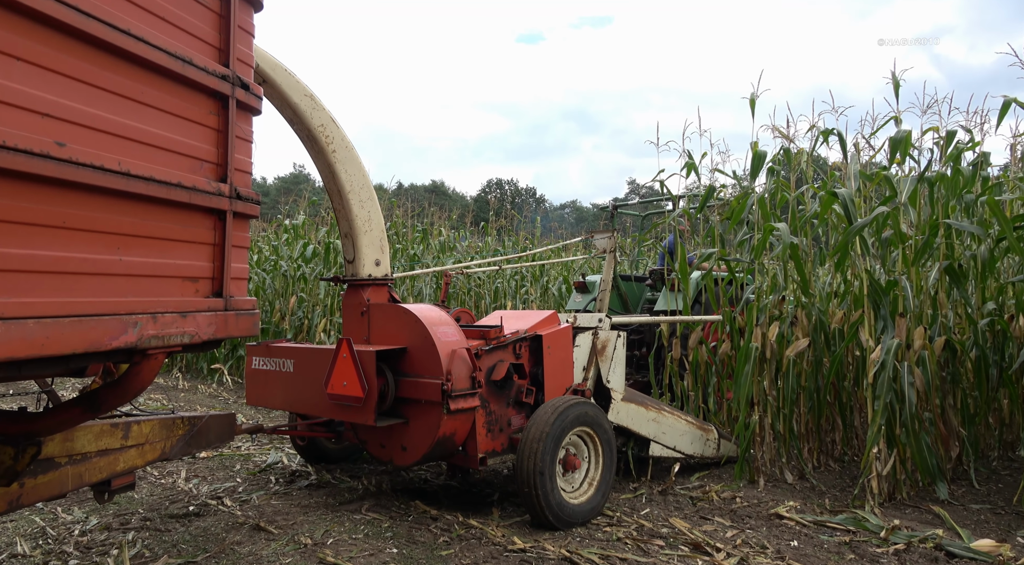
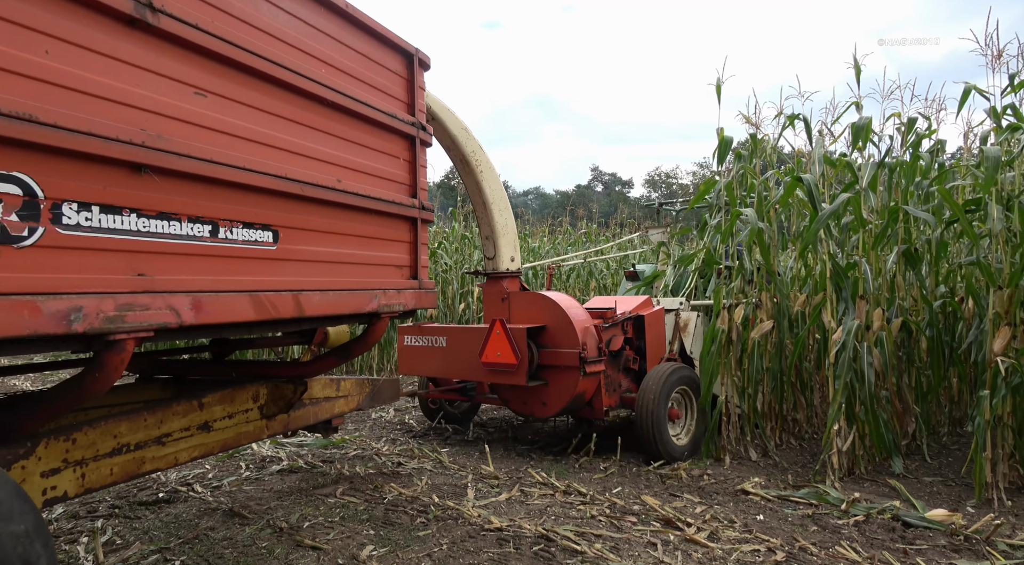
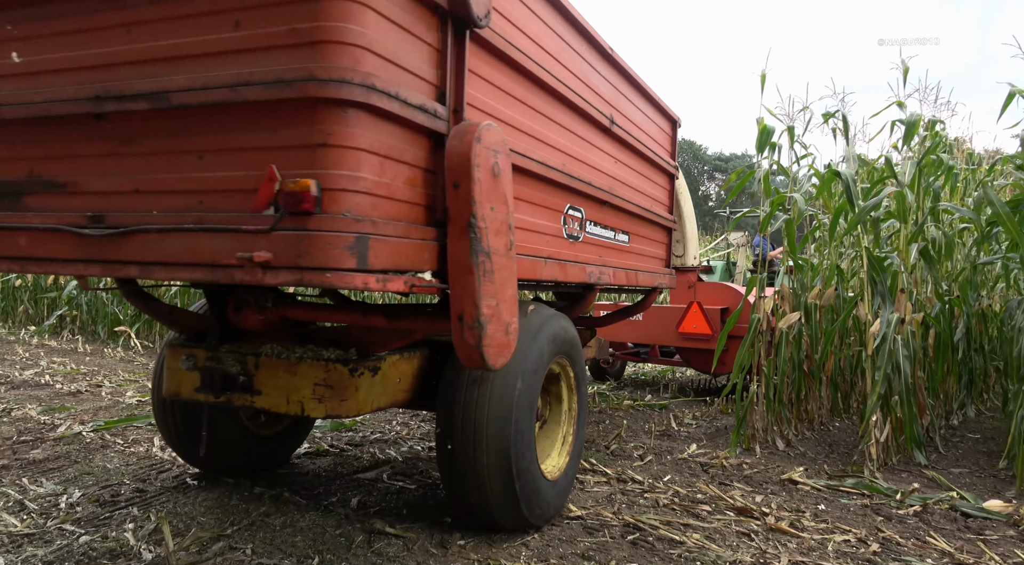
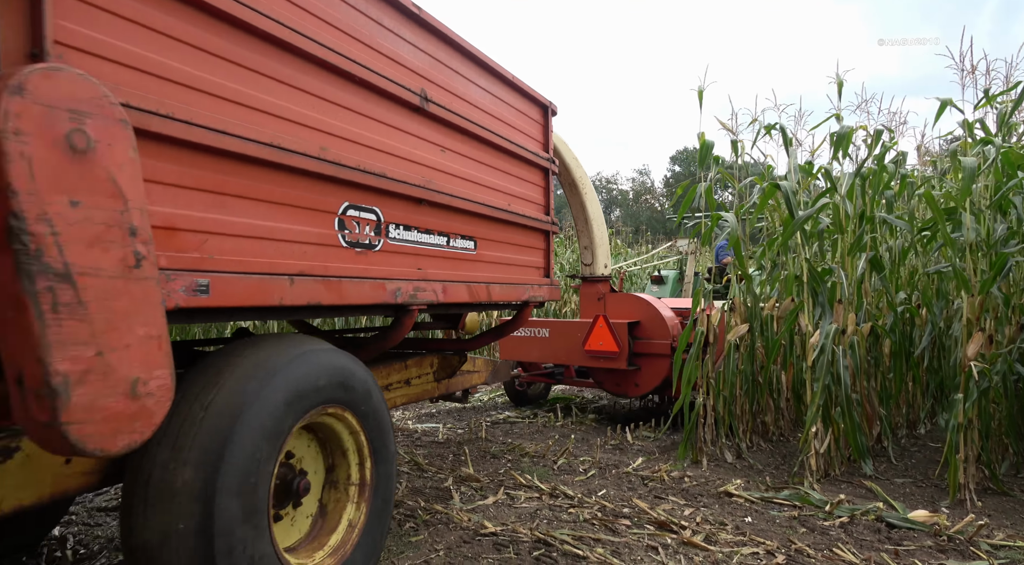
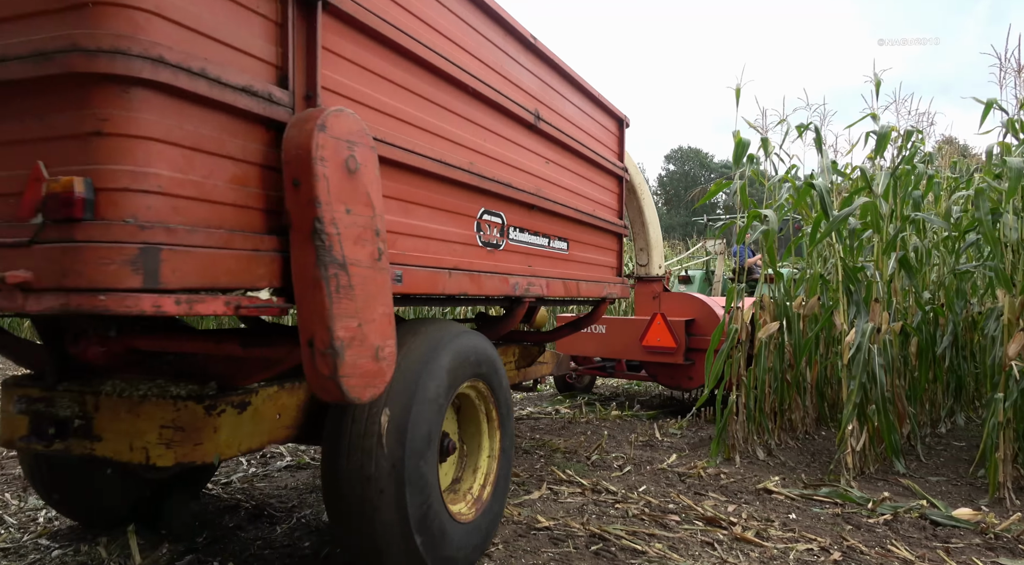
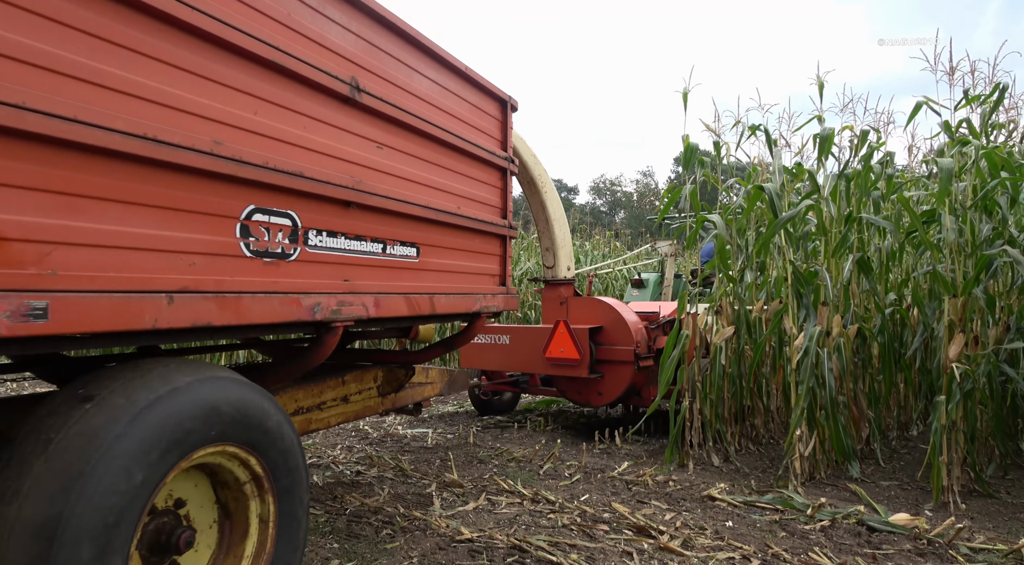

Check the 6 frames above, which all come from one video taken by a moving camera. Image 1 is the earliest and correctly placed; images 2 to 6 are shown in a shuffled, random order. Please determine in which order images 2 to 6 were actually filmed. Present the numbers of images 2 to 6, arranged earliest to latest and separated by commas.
2, 6, 4, 5, 3
